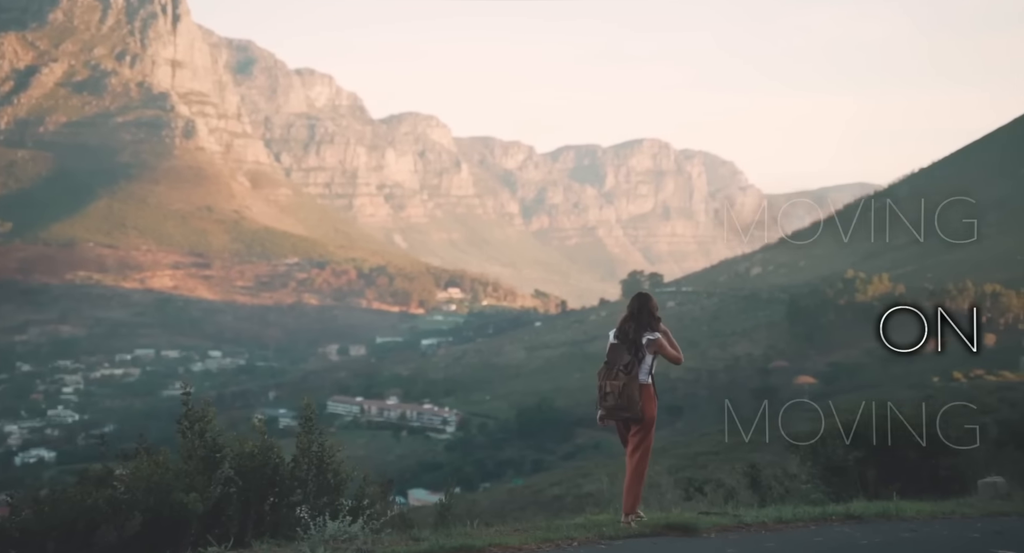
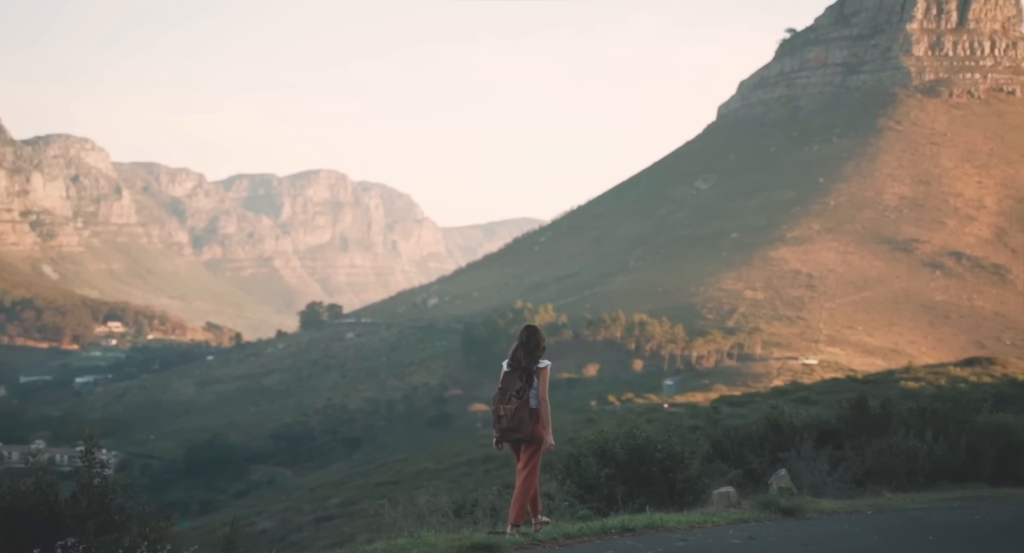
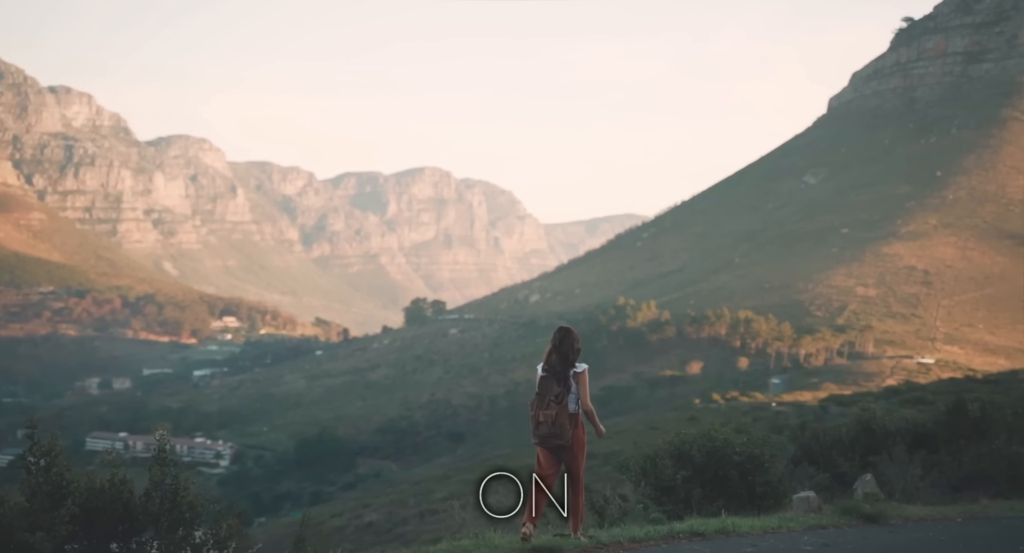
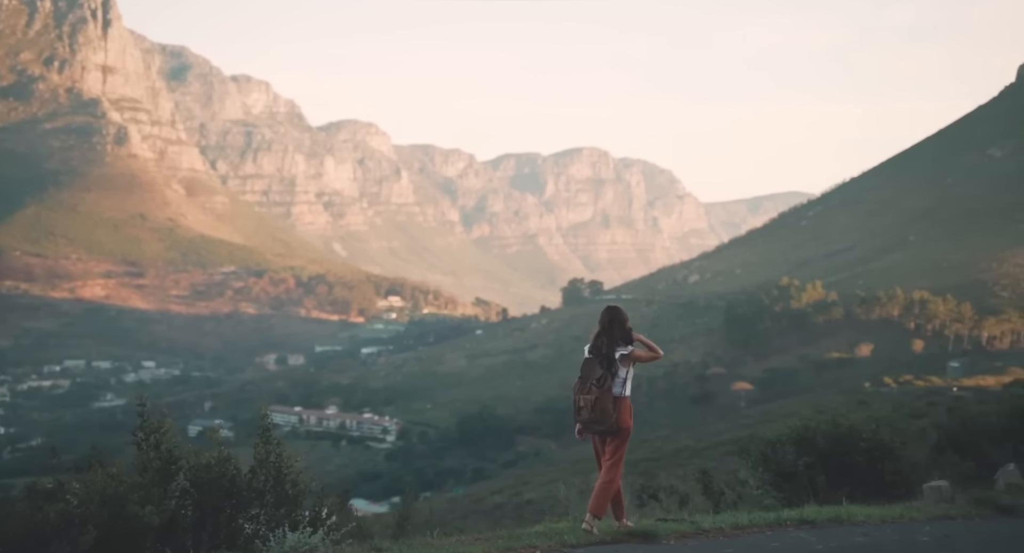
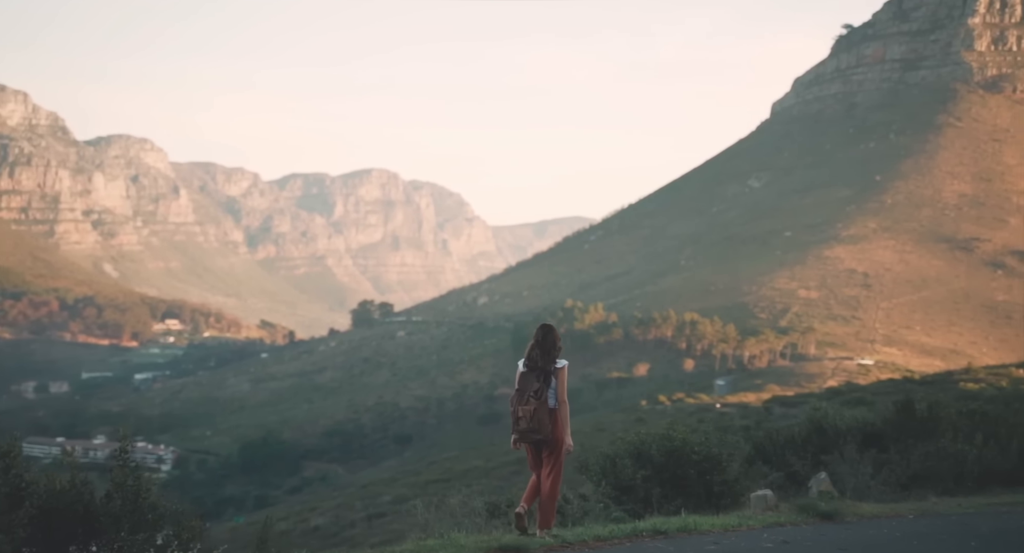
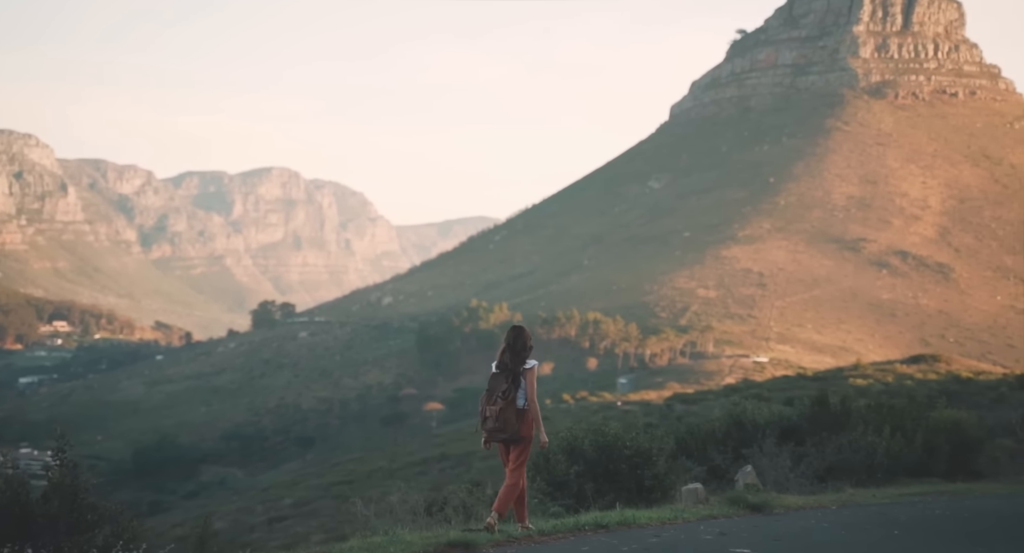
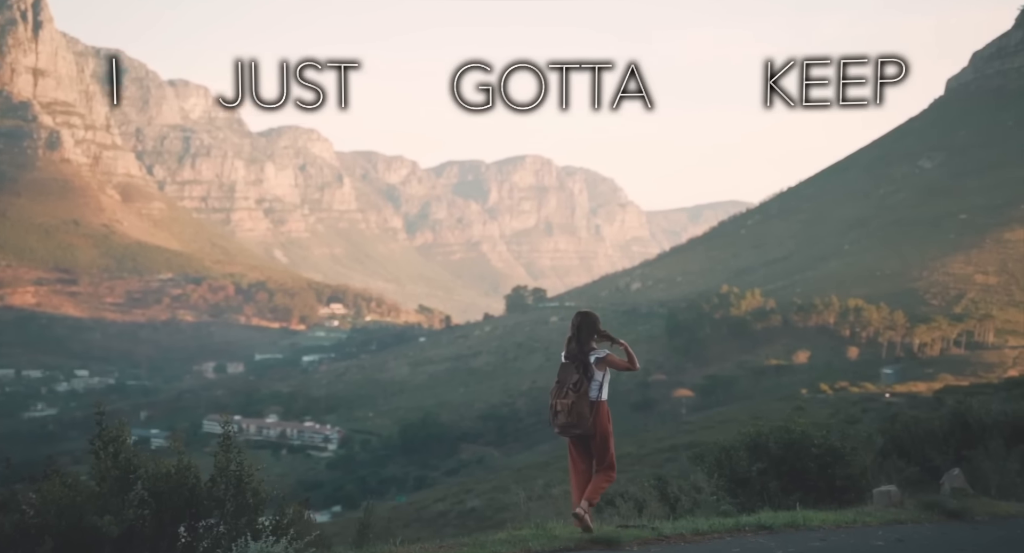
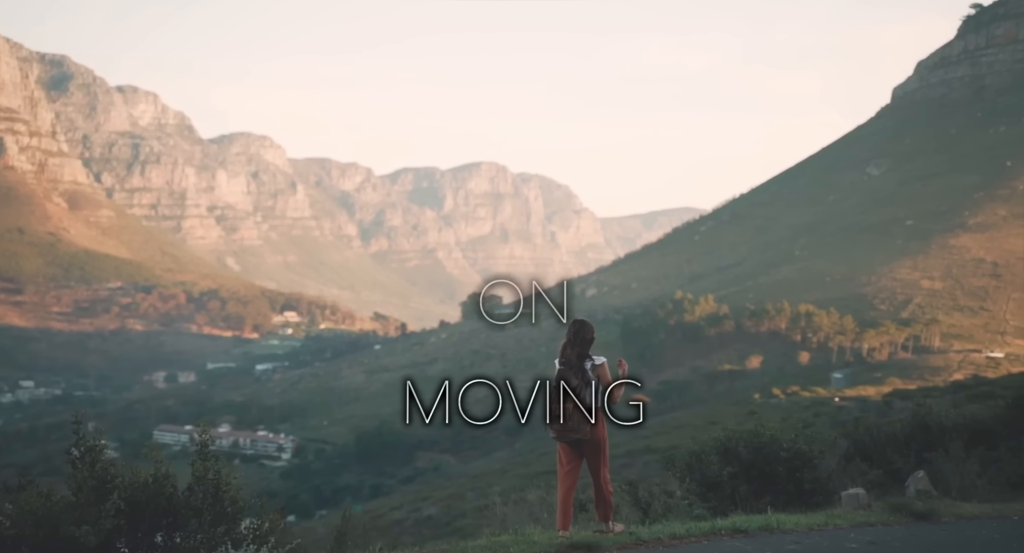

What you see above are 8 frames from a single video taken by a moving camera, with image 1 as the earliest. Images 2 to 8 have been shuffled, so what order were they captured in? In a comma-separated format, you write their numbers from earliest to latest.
4, 7, 8, 3, 5, 2, 6
